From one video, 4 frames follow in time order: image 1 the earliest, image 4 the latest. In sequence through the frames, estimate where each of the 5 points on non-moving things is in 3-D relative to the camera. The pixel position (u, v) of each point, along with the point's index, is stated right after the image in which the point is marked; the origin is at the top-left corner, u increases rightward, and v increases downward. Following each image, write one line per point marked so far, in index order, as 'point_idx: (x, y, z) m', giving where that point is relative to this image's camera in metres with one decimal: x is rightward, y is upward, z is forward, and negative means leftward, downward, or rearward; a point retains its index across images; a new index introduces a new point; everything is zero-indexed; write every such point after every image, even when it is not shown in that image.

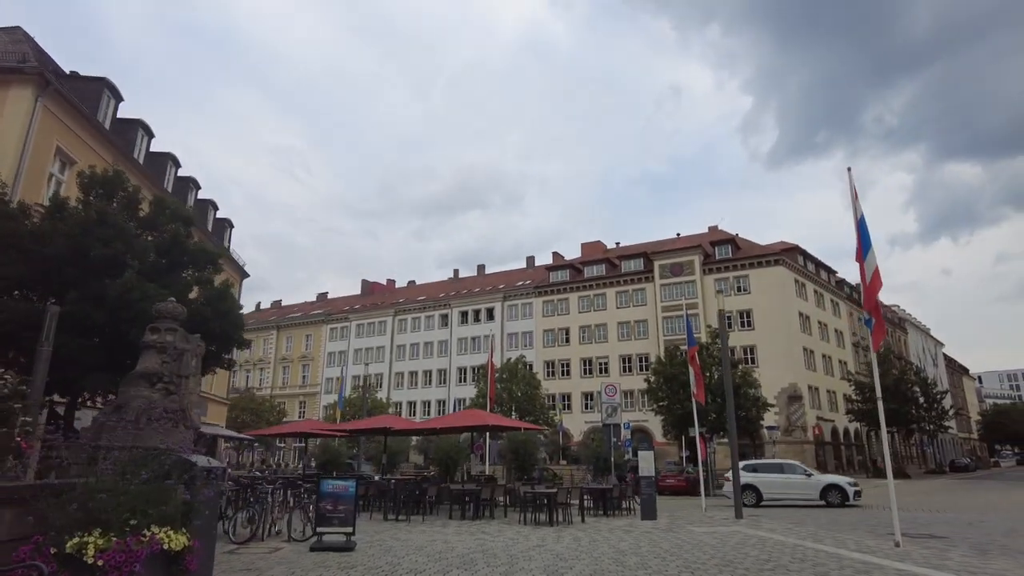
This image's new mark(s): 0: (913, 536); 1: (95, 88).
0: (+7.7, -4.8, +12.7) m
1: (-12.3, +5.9, +19.4) m
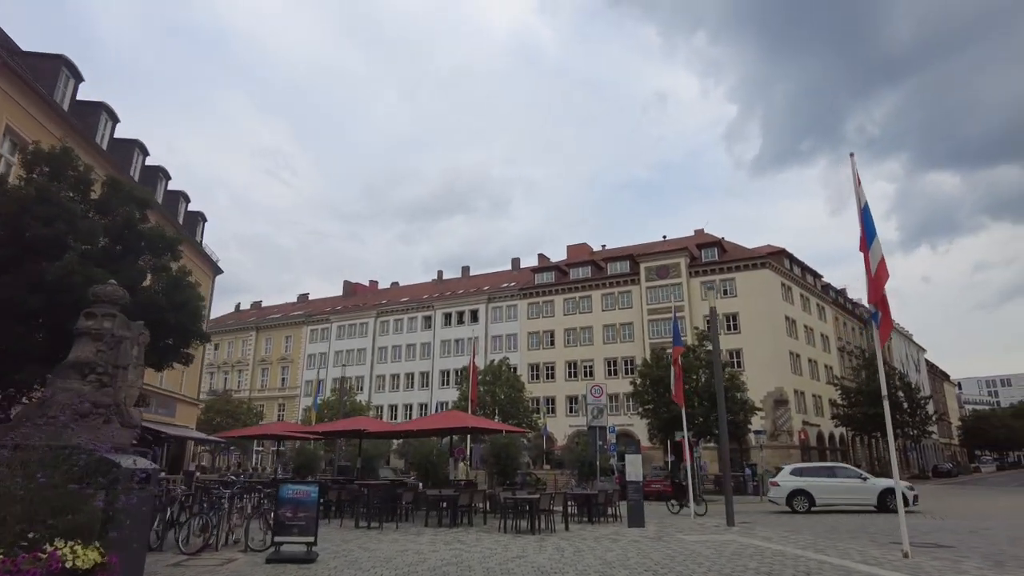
0: (+7.3, -4.7, +11.9) m
1: (-12.7, +6.1, +18.2) m
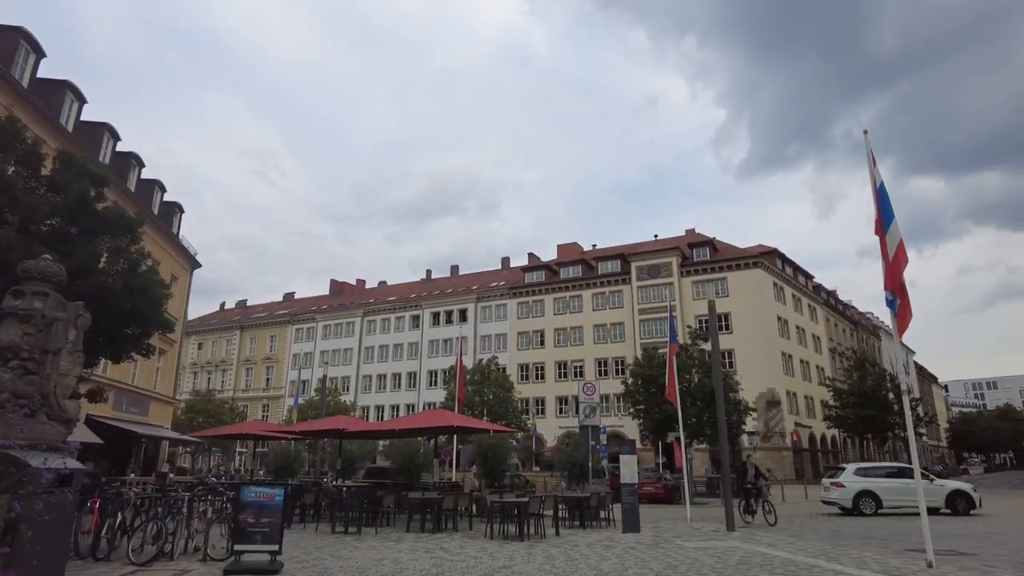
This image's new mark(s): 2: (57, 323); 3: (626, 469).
0: (+7.1, -4.4, +11.0) m
1: (-13.0, +6.4, +17.1) m
2: (-5.2, -0.4, +7.6) m
3: (+2.7, -4.3, +15.5) m
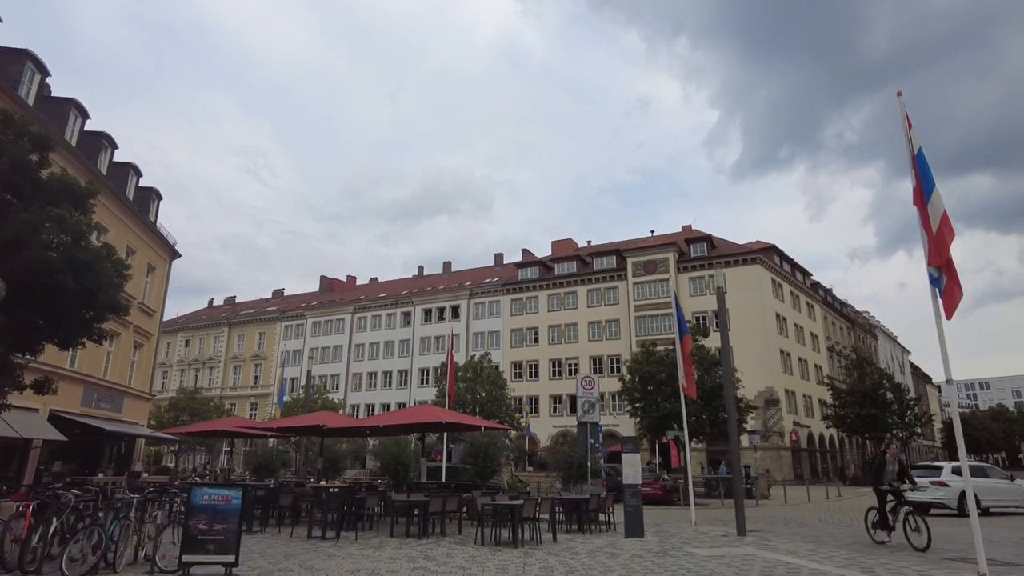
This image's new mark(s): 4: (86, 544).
0: (+7.0, -4.1, +9.8) m
1: (-13.1, +6.8, +15.7) m
2: (-5.3, 0.0, +6.3) m
3: (+2.5, -3.9, +14.3) m
4: (-5.6, -3.4, +8.7) m
